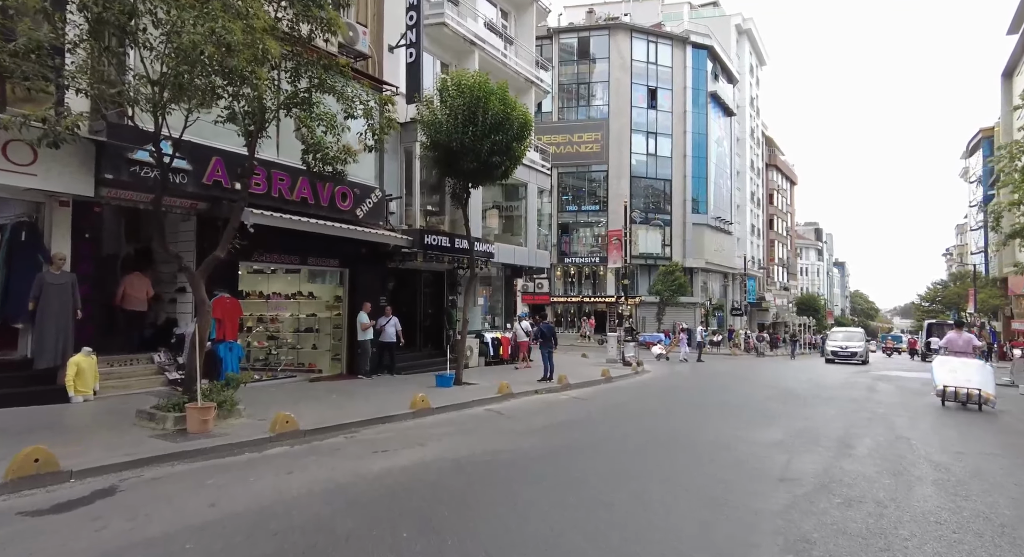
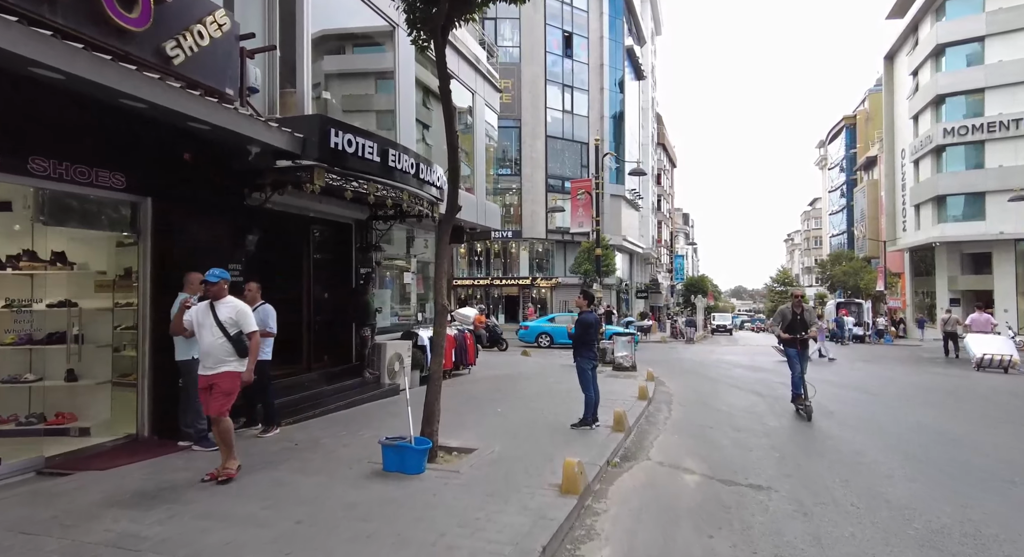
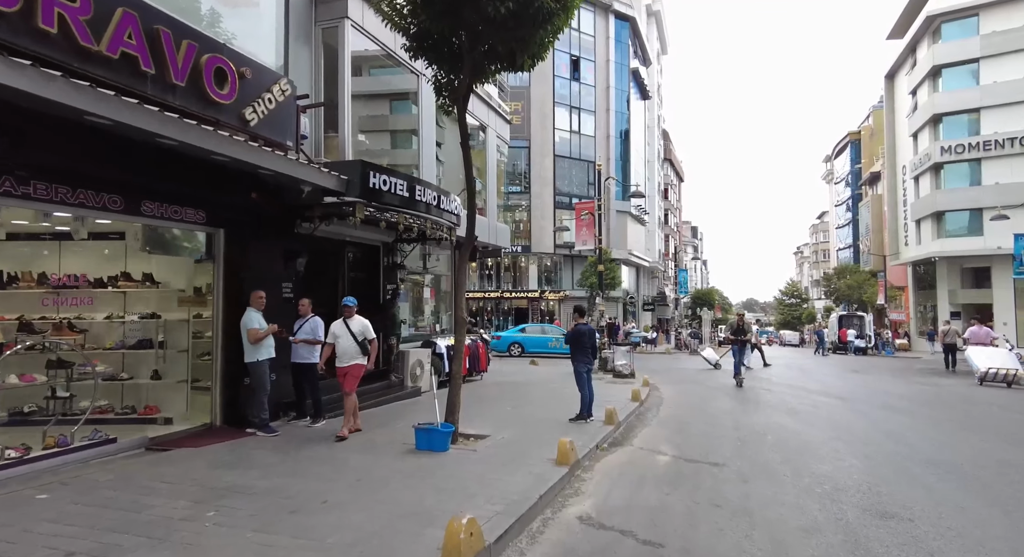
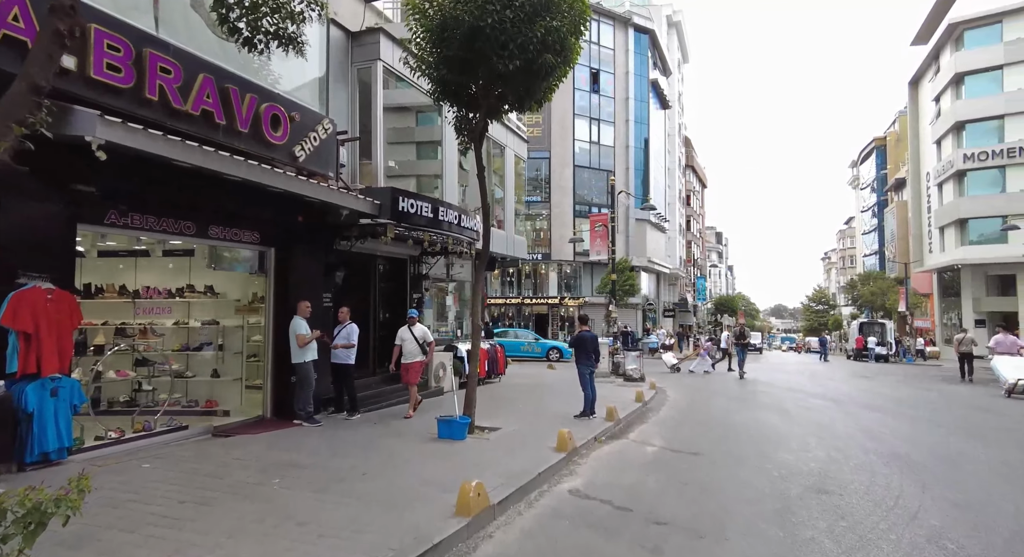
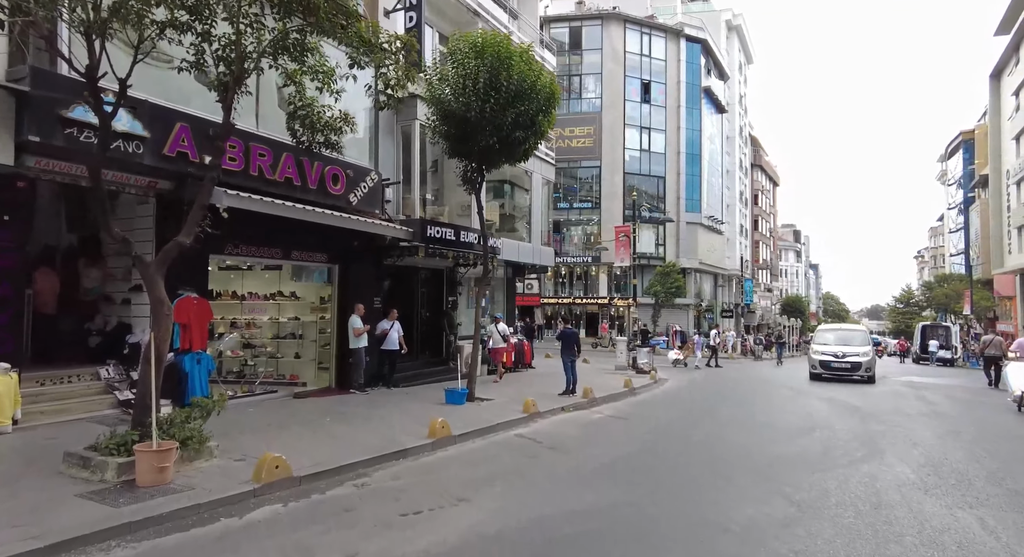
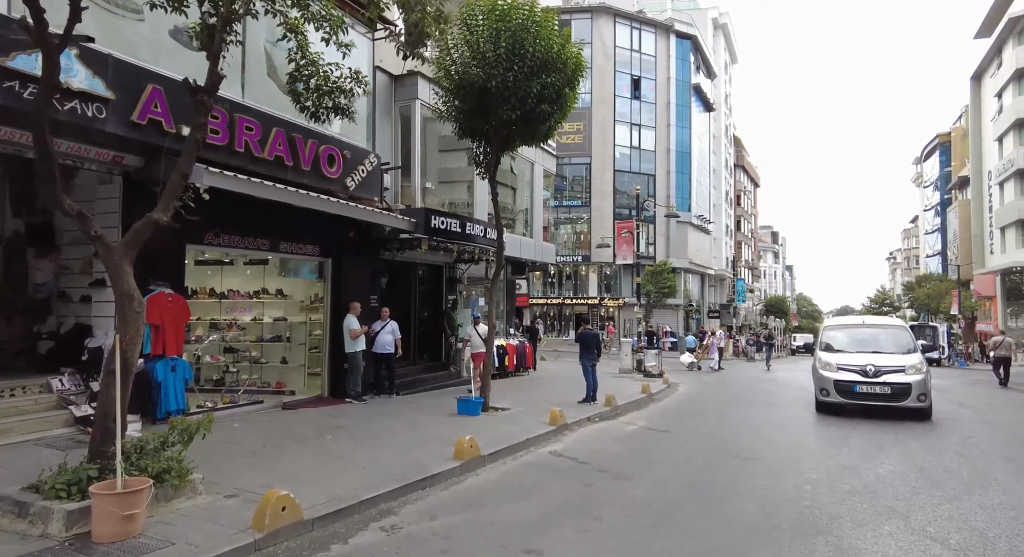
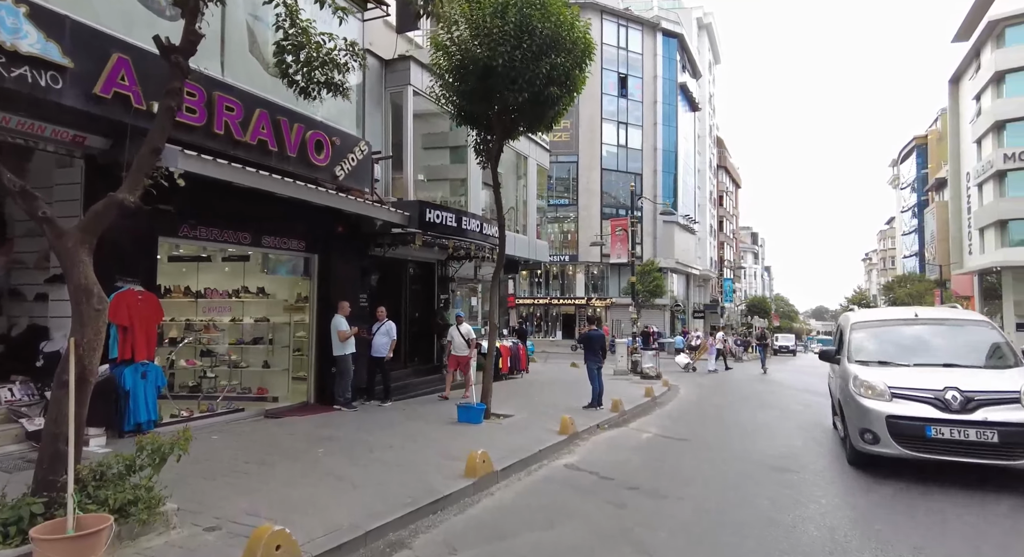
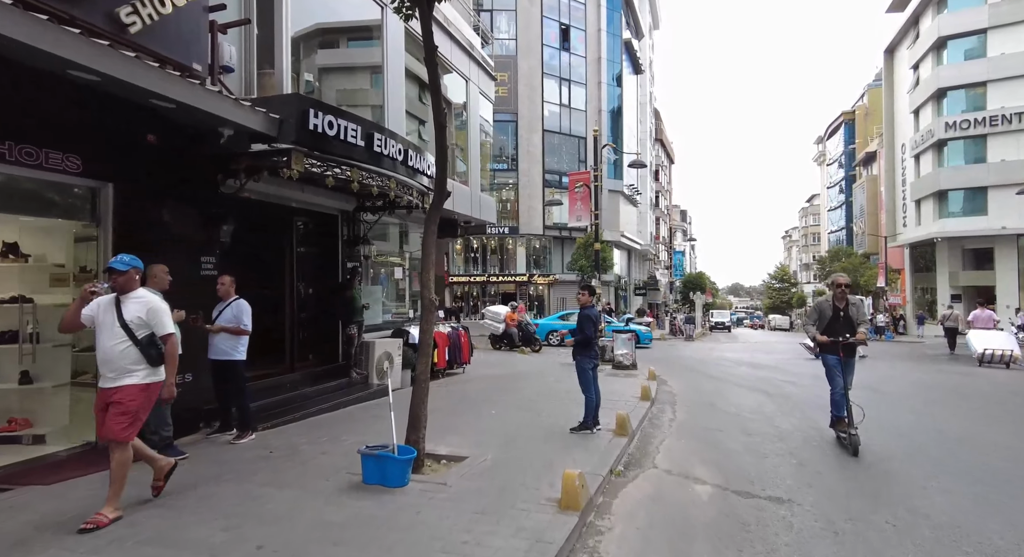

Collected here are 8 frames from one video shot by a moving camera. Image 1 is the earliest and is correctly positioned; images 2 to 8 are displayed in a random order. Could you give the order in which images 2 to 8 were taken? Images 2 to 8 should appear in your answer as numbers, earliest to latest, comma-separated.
5, 6, 7, 4, 3, 2, 8
